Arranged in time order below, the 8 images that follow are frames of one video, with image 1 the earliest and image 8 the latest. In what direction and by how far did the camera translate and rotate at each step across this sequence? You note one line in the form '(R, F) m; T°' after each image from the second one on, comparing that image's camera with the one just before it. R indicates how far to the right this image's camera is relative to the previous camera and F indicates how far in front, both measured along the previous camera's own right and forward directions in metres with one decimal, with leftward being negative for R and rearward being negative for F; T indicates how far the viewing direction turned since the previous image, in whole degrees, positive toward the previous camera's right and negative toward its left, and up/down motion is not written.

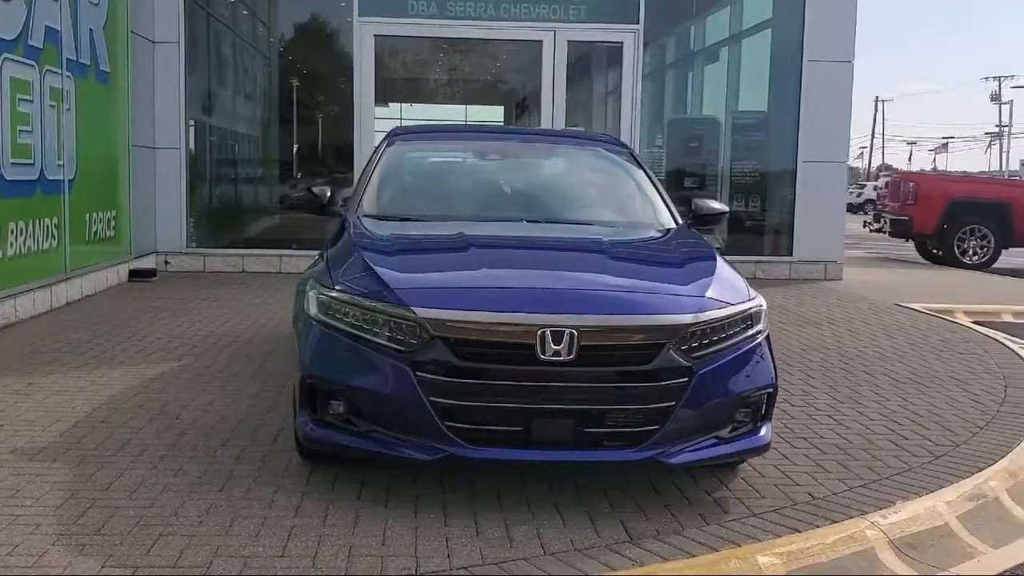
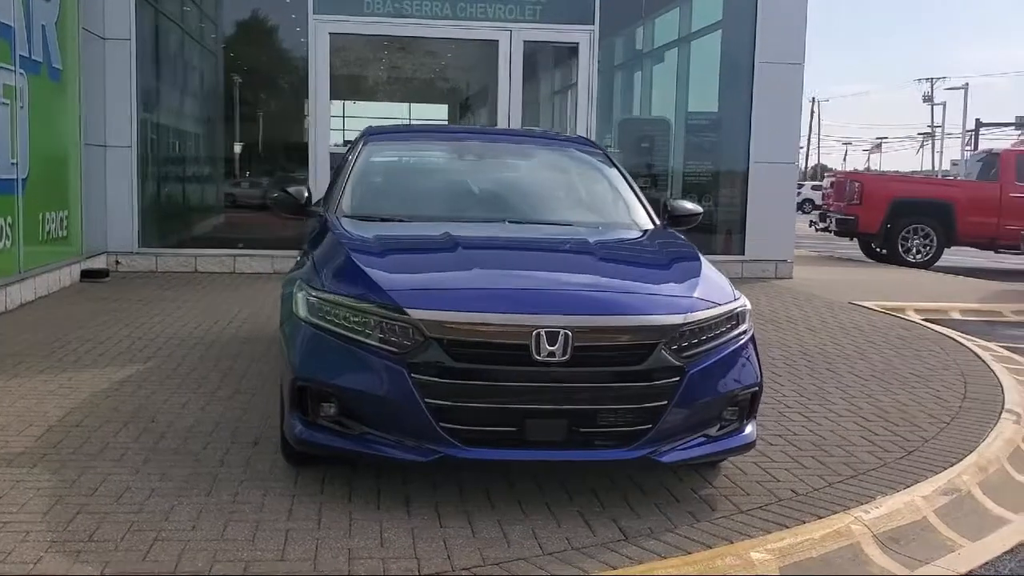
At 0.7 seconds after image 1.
(-0.2, 0.0) m; +3°
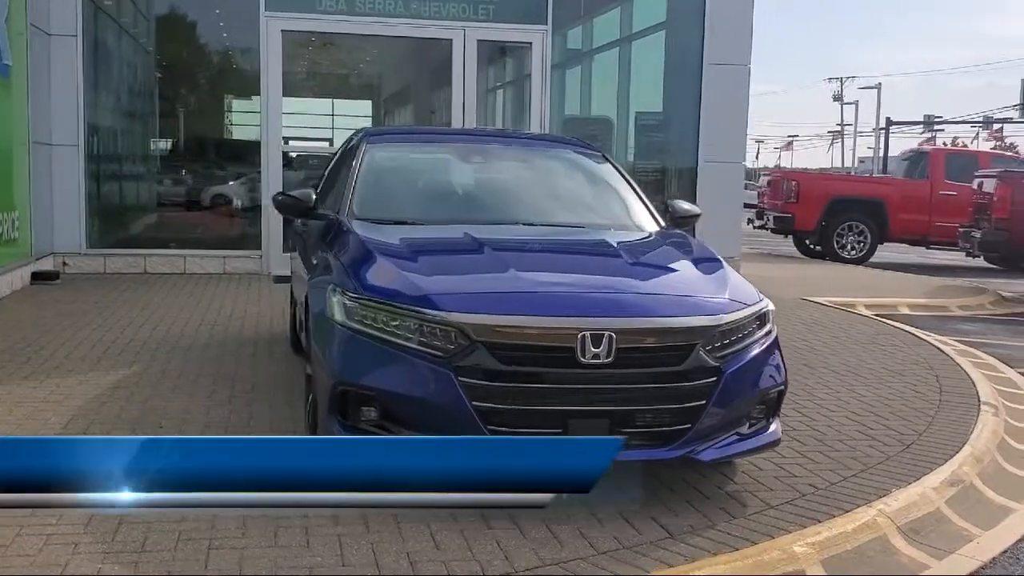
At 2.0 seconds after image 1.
(-0.4, 0.0) m; +4°
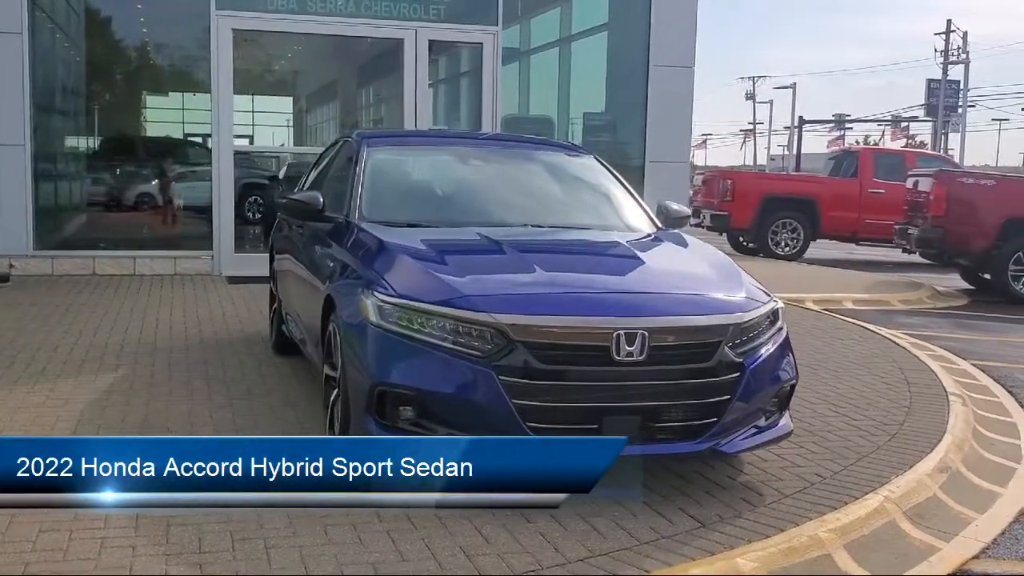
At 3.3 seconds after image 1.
(-0.4, -0.1) m; +4°
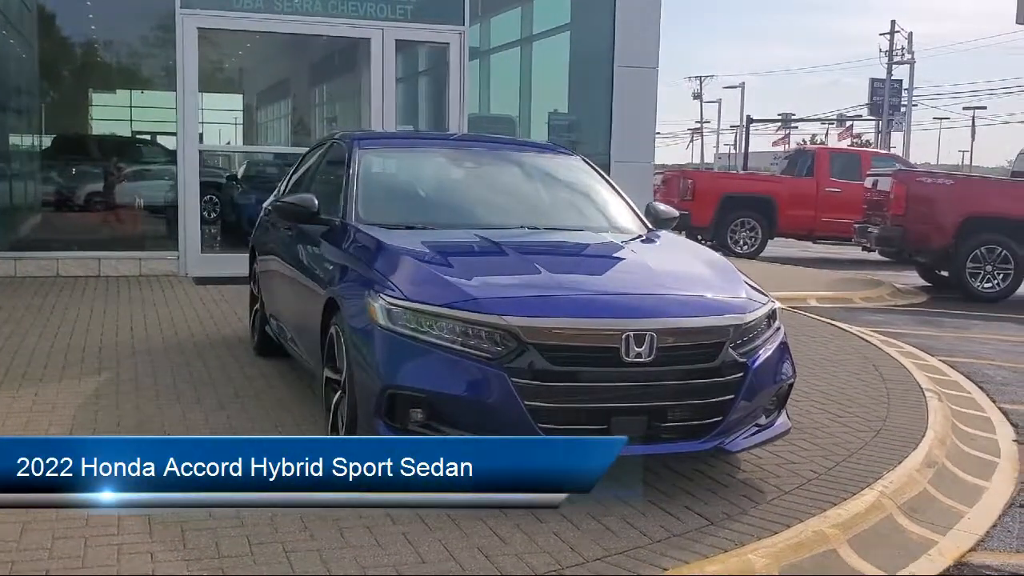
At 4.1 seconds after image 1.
(-0.2, 0.0) m; +2°
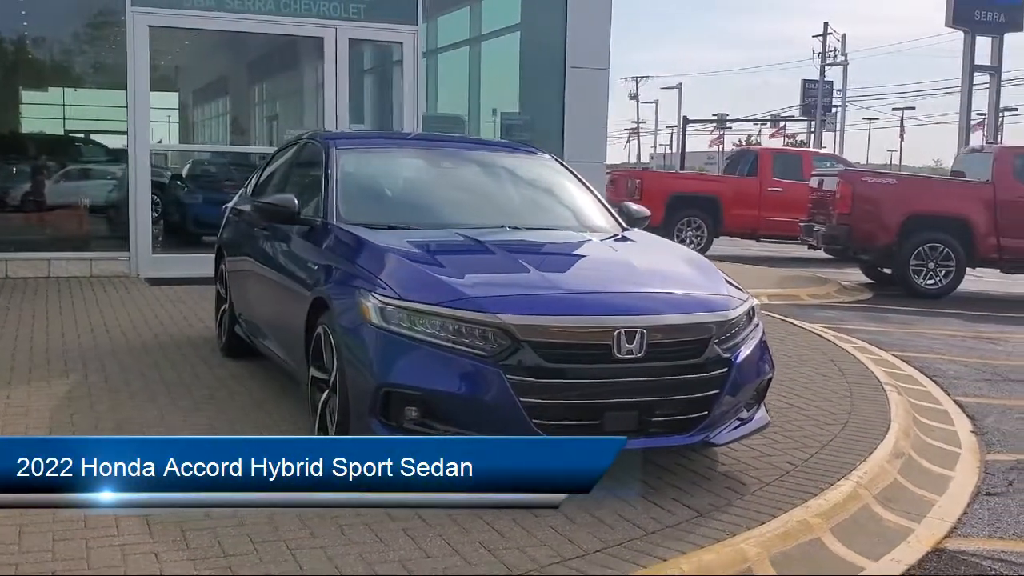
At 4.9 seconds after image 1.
(-0.2, -0.1) m; +3°
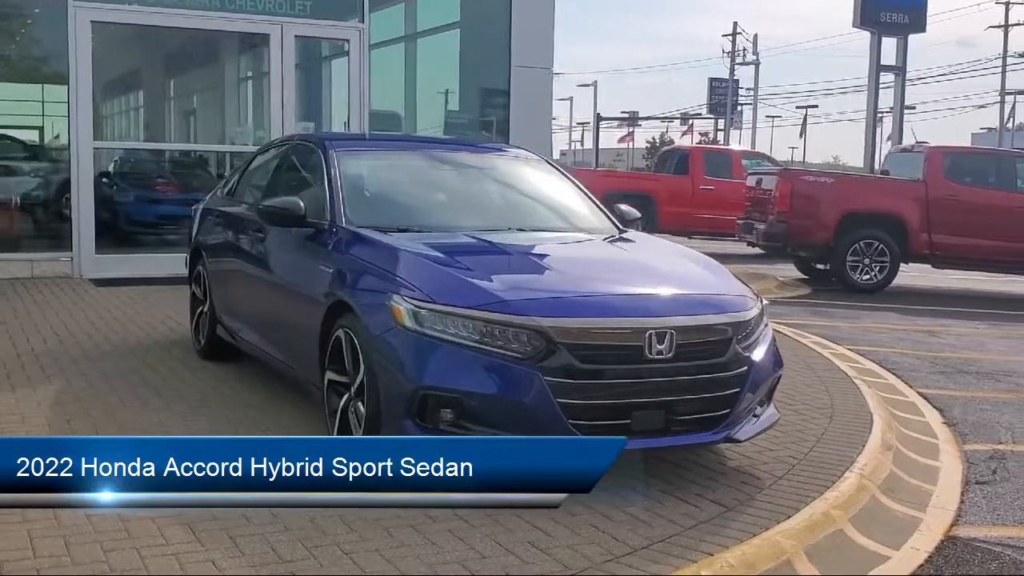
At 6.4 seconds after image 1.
(-0.4, 0.0) m; +4°
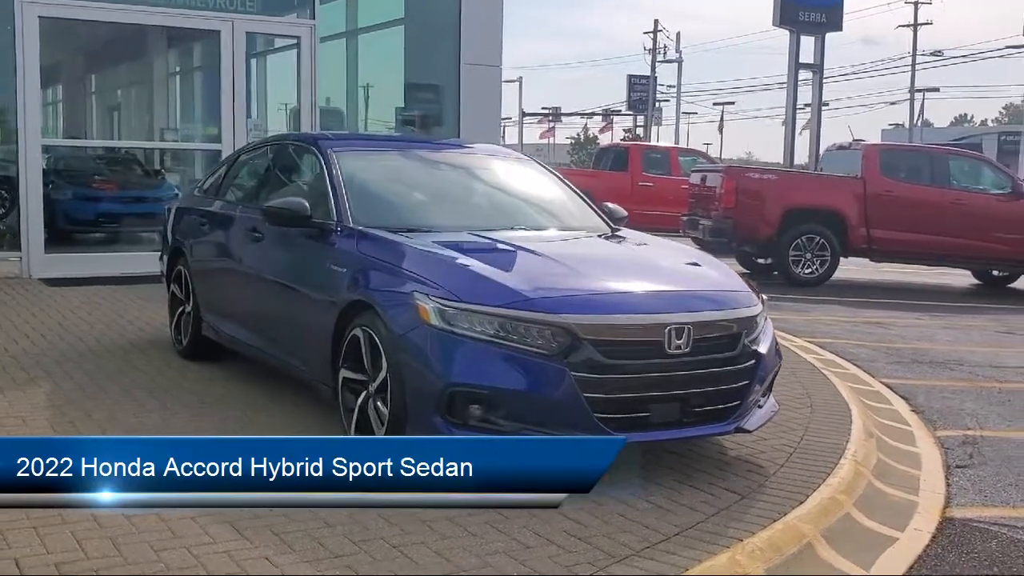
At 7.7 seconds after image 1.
(-0.4, -0.1) m; +4°
